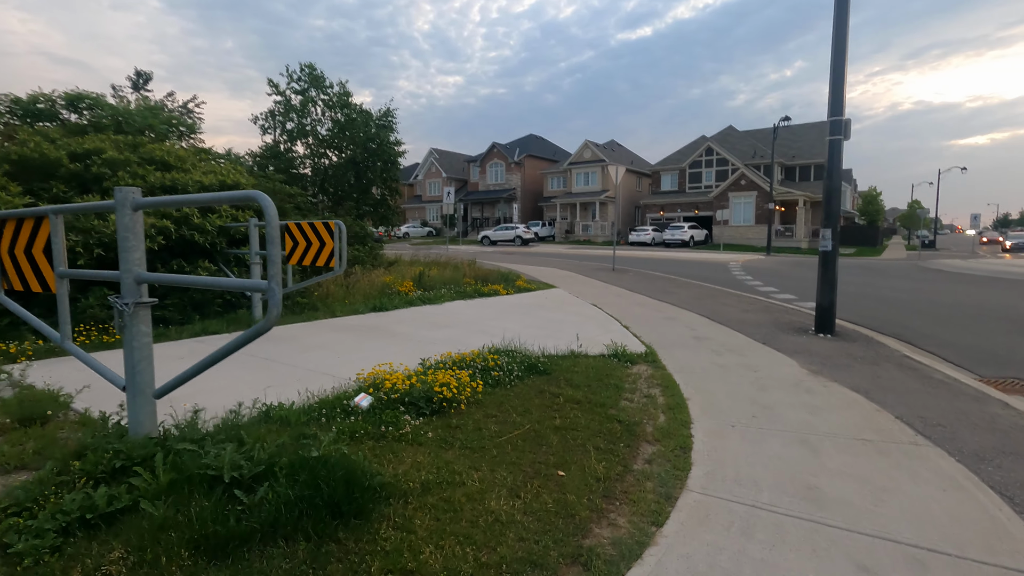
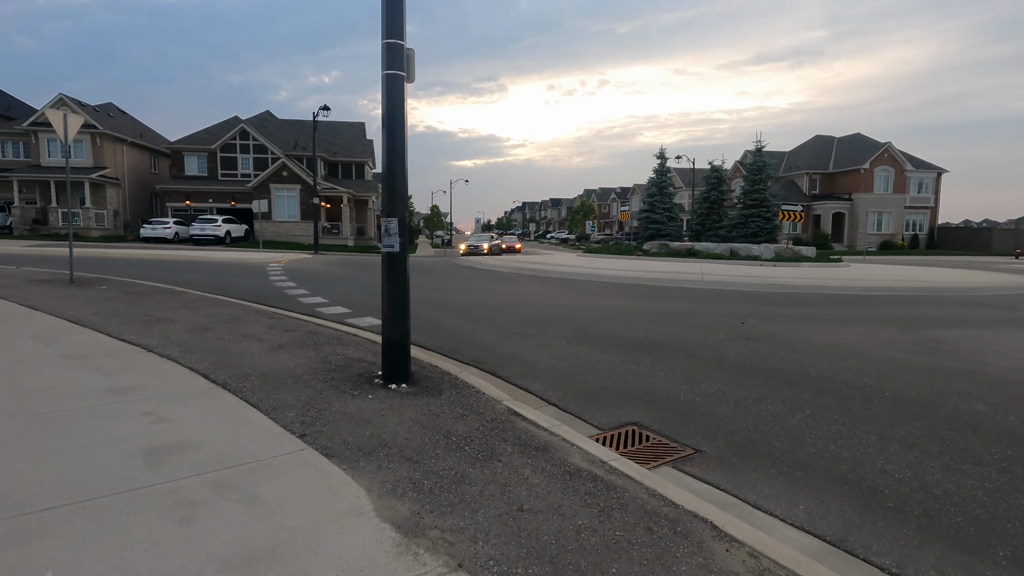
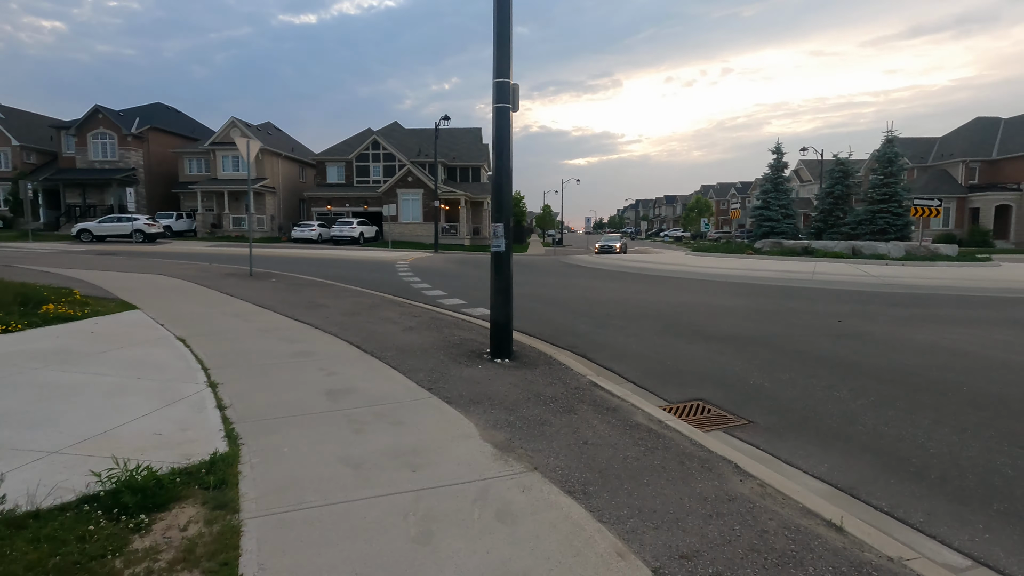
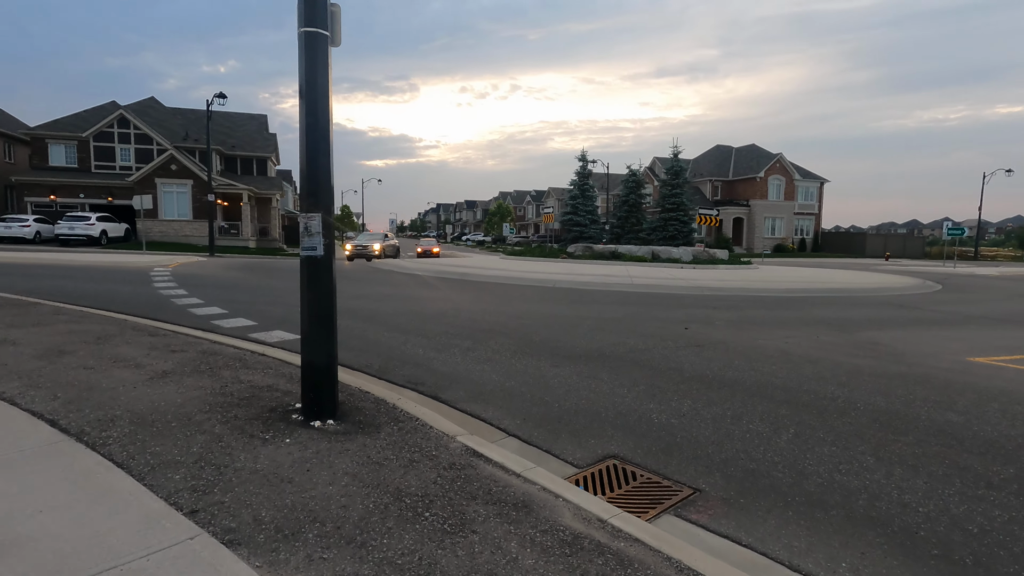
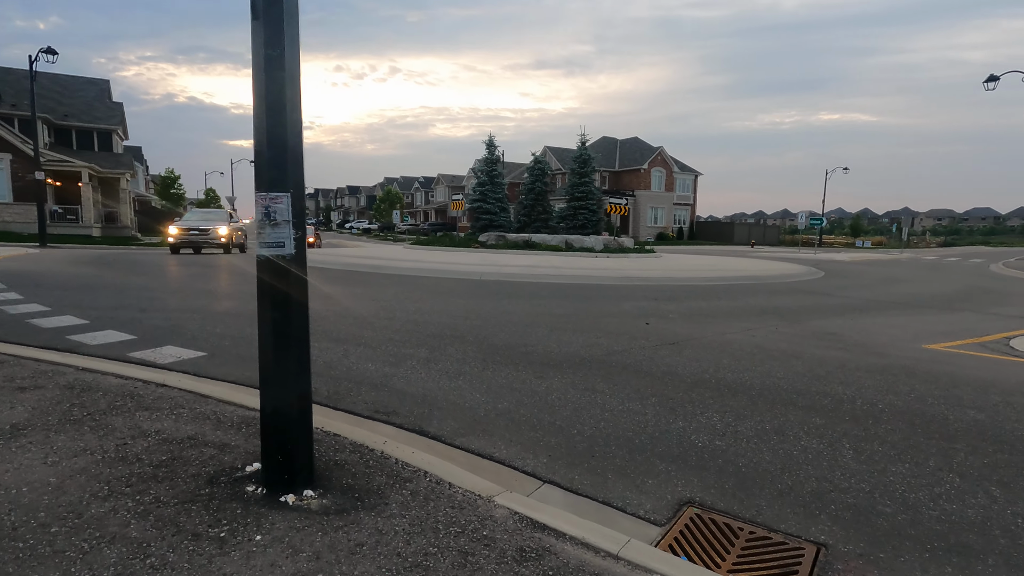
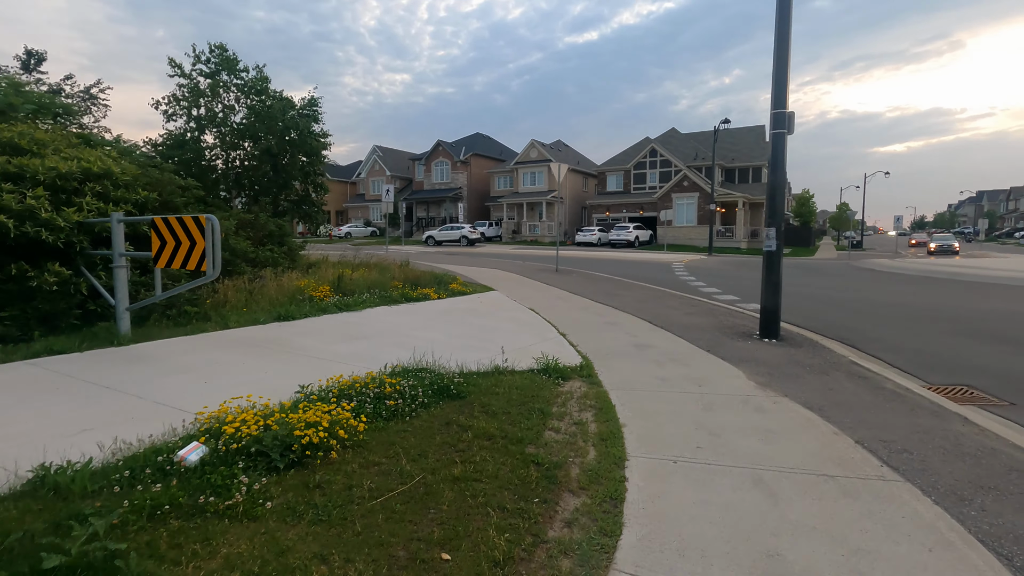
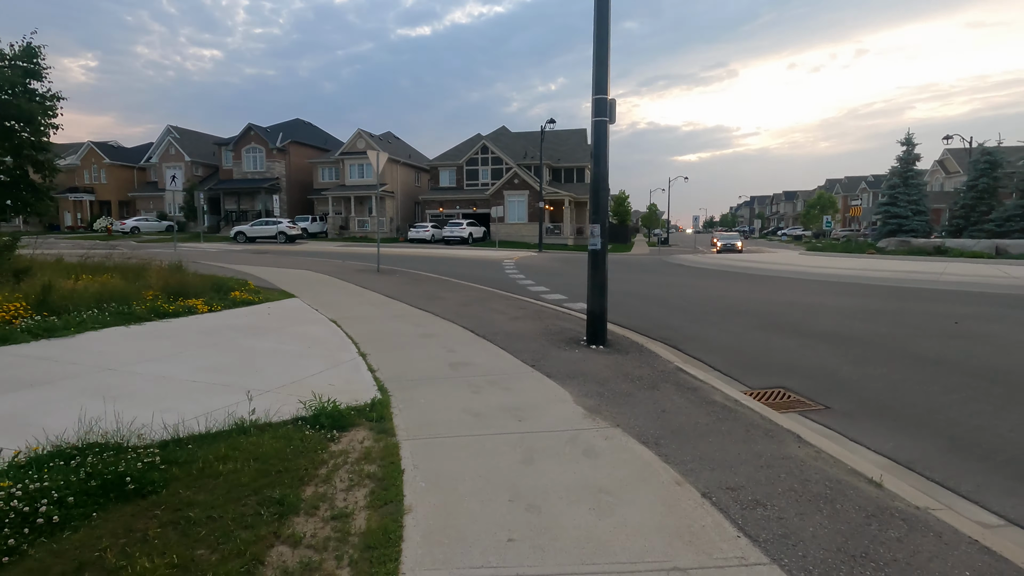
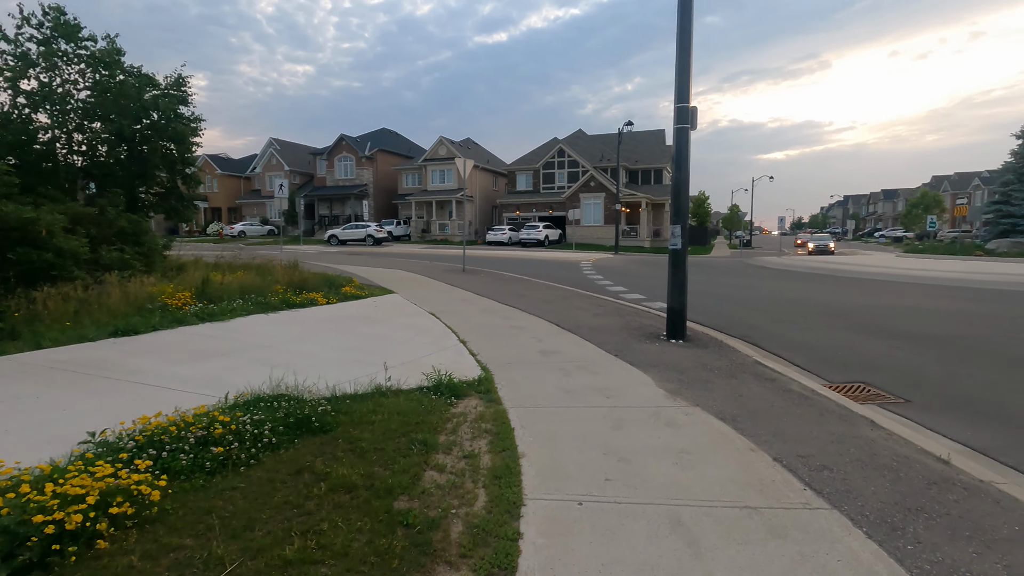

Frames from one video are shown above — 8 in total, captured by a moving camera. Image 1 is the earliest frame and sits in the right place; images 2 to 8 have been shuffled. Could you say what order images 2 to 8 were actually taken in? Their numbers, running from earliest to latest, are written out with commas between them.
6, 8, 7, 3, 2, 4, 5
